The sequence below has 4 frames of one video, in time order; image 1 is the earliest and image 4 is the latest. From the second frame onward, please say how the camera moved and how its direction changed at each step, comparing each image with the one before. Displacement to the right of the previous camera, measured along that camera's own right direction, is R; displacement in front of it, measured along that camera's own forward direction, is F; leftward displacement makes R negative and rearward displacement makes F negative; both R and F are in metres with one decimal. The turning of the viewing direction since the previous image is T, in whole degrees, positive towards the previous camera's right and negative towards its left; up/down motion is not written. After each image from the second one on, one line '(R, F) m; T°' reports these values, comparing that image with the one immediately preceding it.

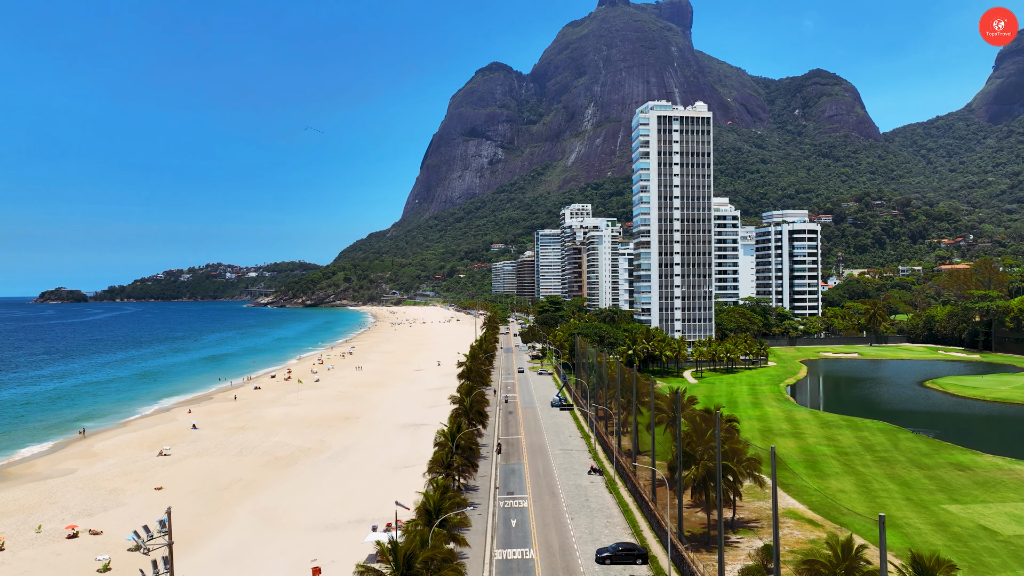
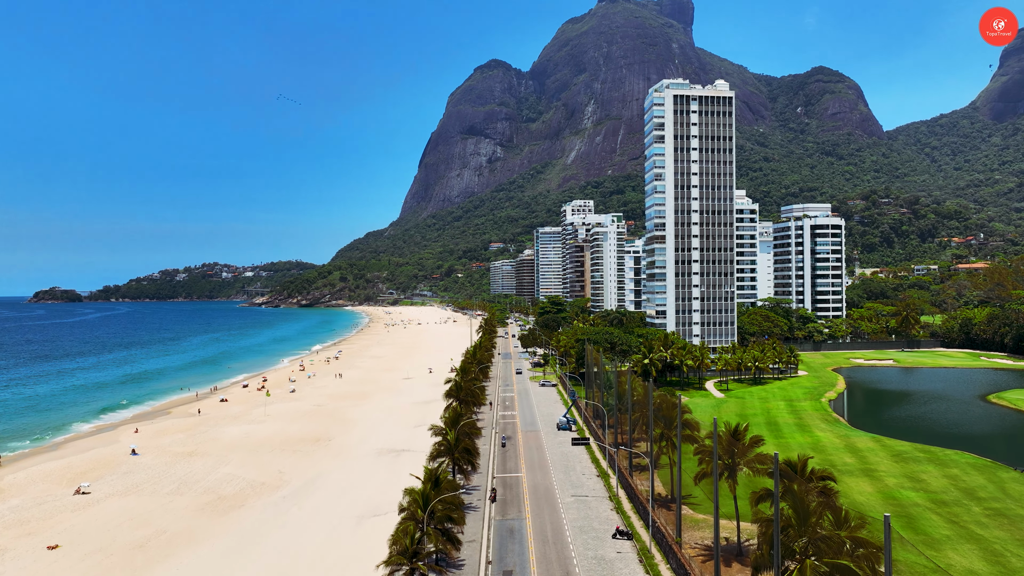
(0.0, +11.0) m; 0°
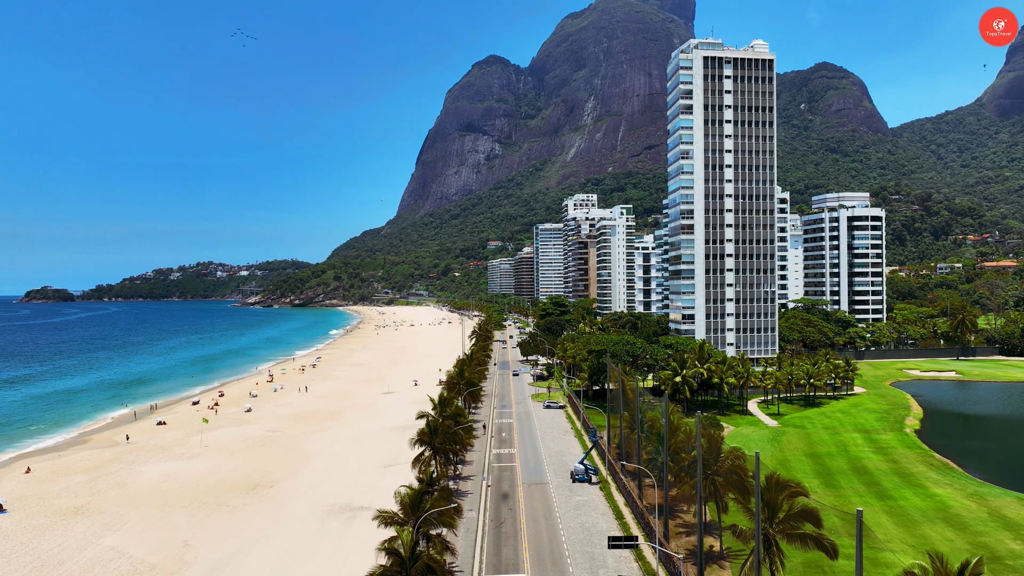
(0.0, +15.1) m; 0°
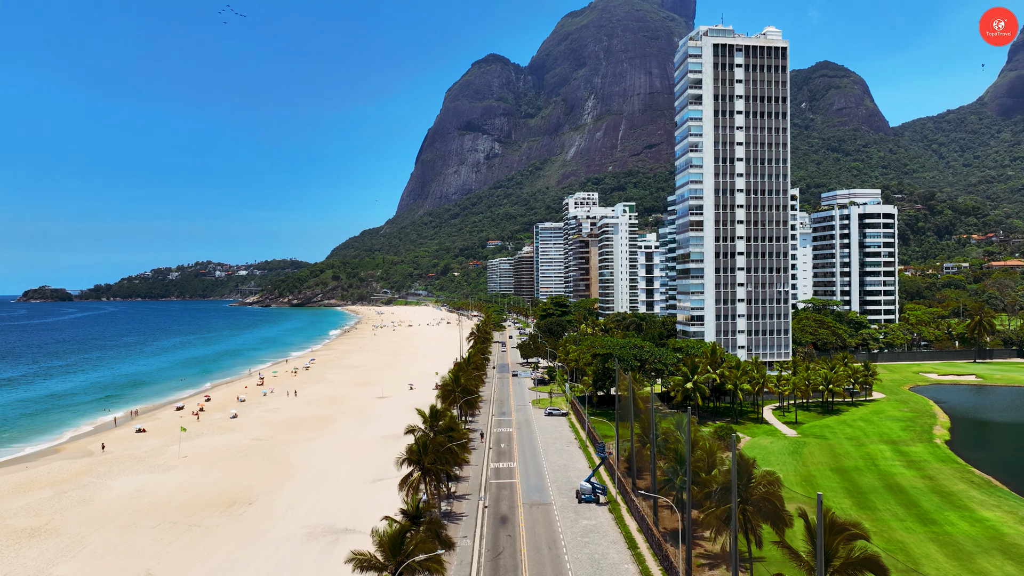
(0.0, +3.9) m; 0°
